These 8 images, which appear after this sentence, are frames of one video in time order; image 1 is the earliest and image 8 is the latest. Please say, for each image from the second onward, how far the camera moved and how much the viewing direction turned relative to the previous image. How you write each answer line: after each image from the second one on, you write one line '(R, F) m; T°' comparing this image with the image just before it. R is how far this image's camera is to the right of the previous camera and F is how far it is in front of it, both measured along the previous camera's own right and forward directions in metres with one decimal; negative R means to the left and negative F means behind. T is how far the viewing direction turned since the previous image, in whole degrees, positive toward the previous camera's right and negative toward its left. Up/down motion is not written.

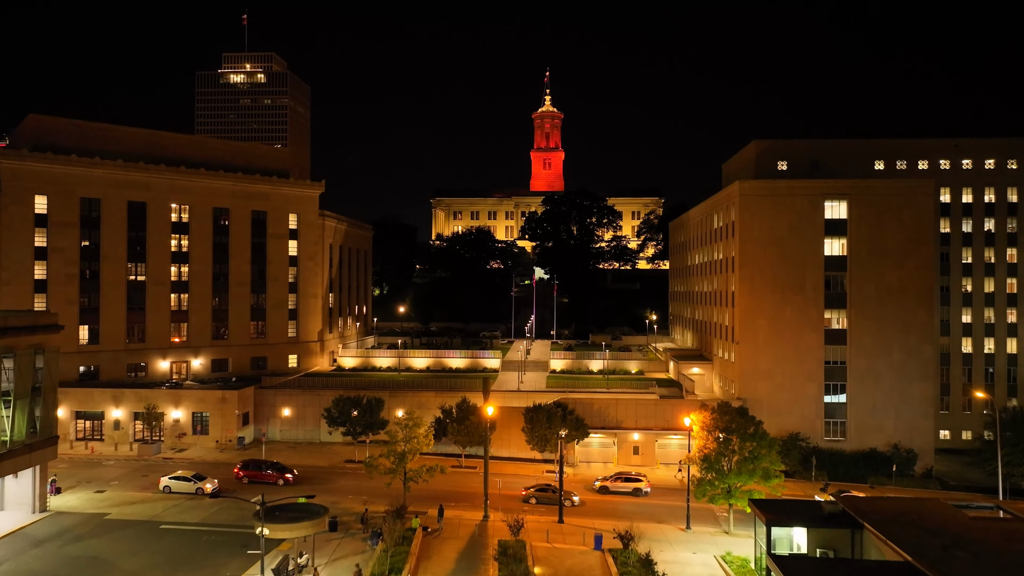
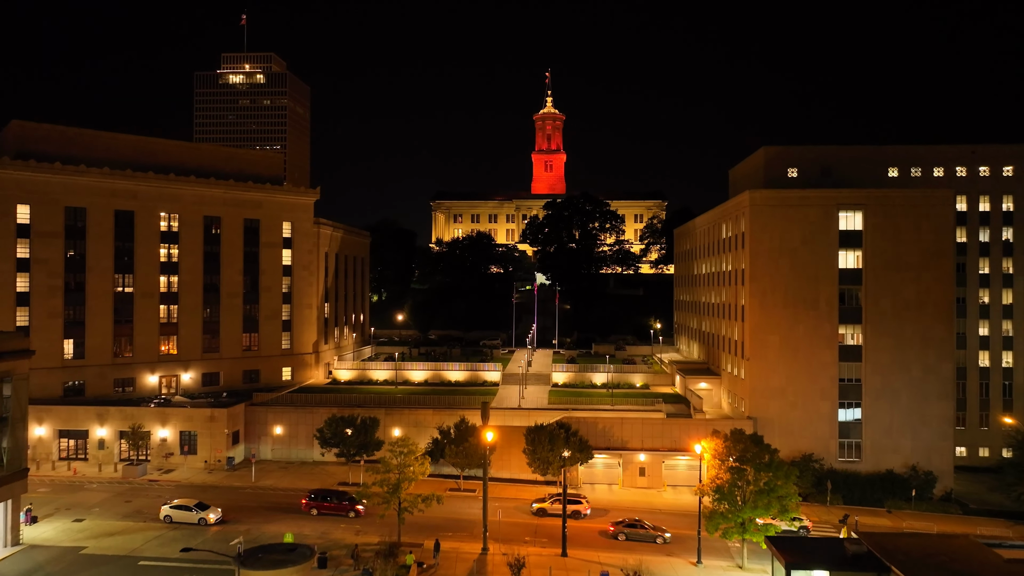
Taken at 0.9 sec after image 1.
(0.0, +2.0) m; 0°
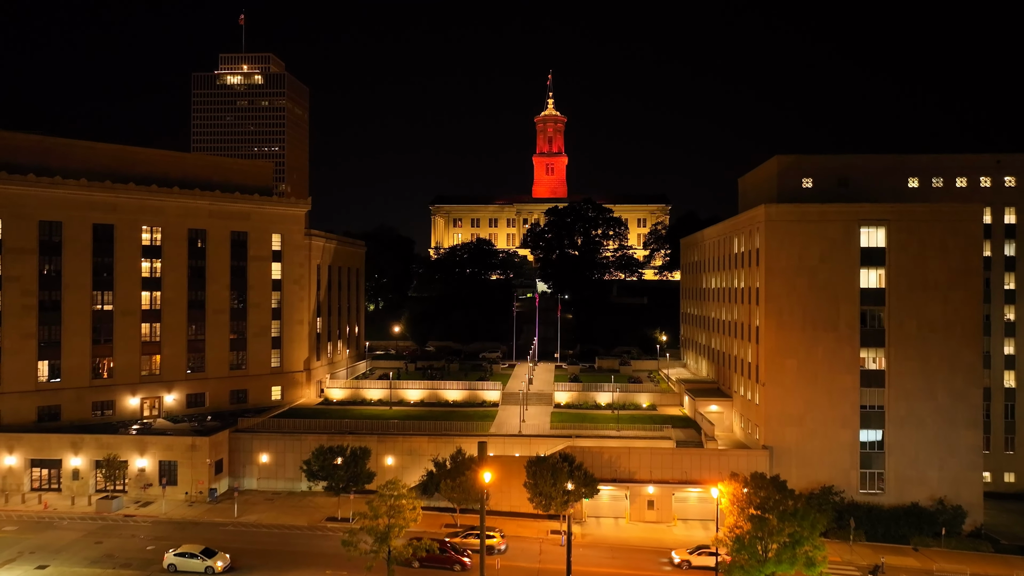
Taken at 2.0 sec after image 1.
(+0.1, +2.9) m; 0°
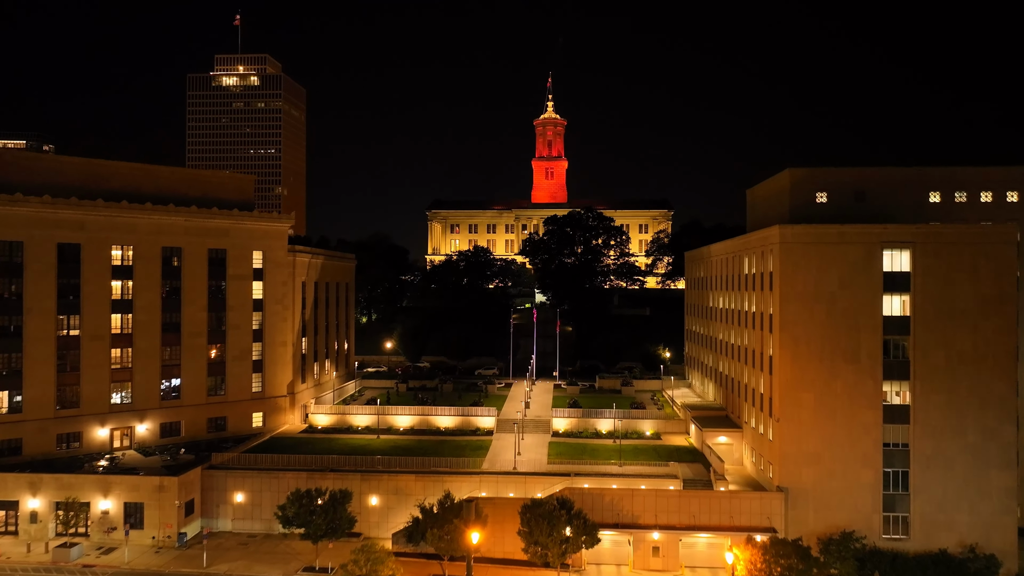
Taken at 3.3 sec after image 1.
(+0.4, +3.5) m; 0°
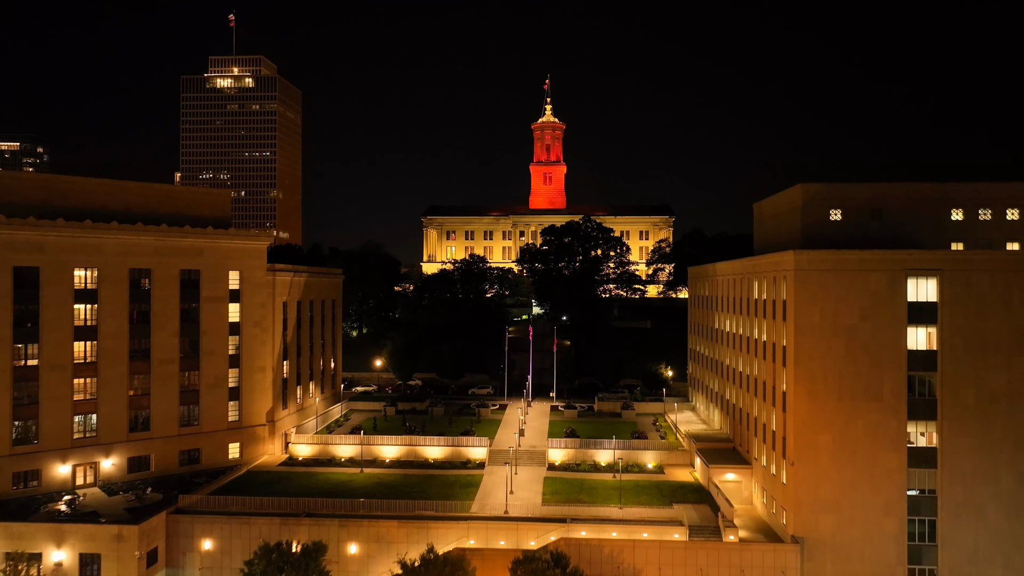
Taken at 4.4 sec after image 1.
(+0.5, +3.5) m; 0°
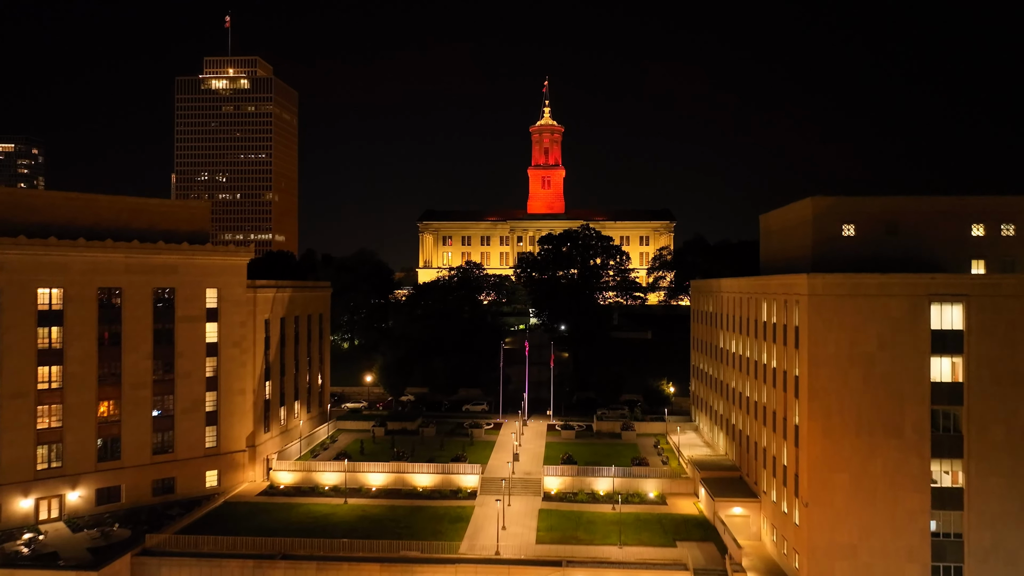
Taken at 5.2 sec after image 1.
(+0.5, +2.9) m; 0°
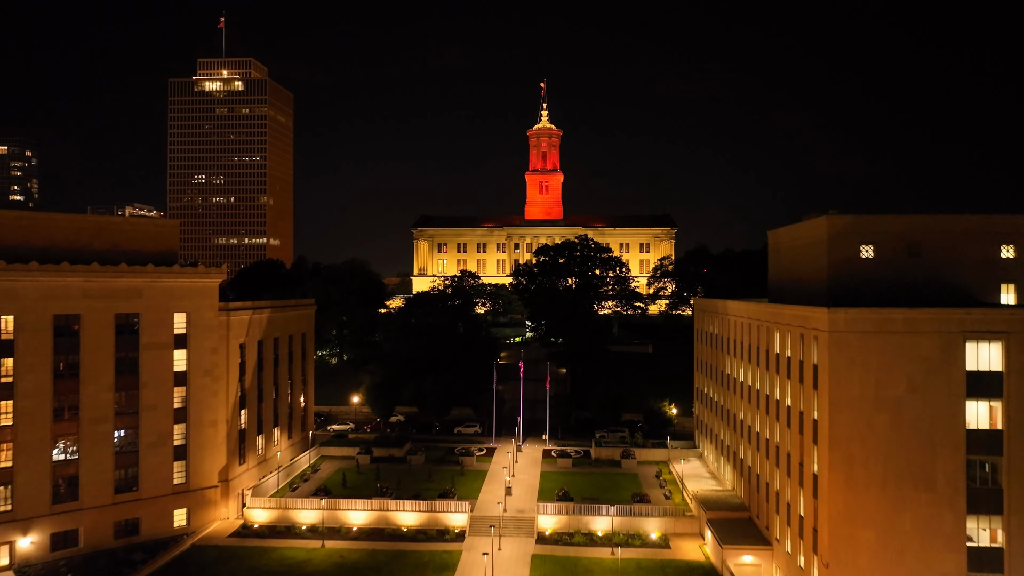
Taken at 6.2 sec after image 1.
(+0.6, +3.6) m; 0°
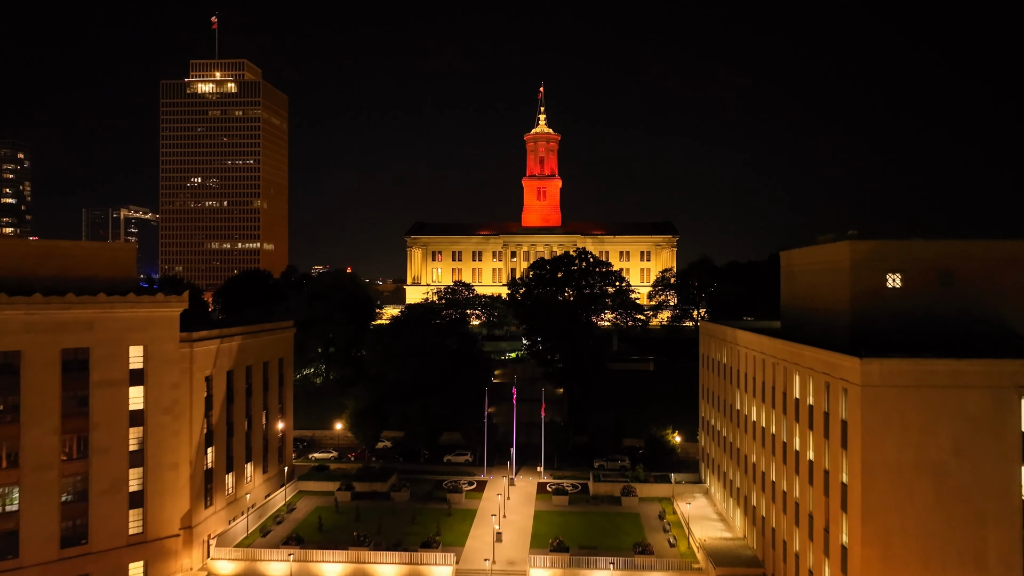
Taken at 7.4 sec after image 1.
(+0.7, +4.3) m; 0°
